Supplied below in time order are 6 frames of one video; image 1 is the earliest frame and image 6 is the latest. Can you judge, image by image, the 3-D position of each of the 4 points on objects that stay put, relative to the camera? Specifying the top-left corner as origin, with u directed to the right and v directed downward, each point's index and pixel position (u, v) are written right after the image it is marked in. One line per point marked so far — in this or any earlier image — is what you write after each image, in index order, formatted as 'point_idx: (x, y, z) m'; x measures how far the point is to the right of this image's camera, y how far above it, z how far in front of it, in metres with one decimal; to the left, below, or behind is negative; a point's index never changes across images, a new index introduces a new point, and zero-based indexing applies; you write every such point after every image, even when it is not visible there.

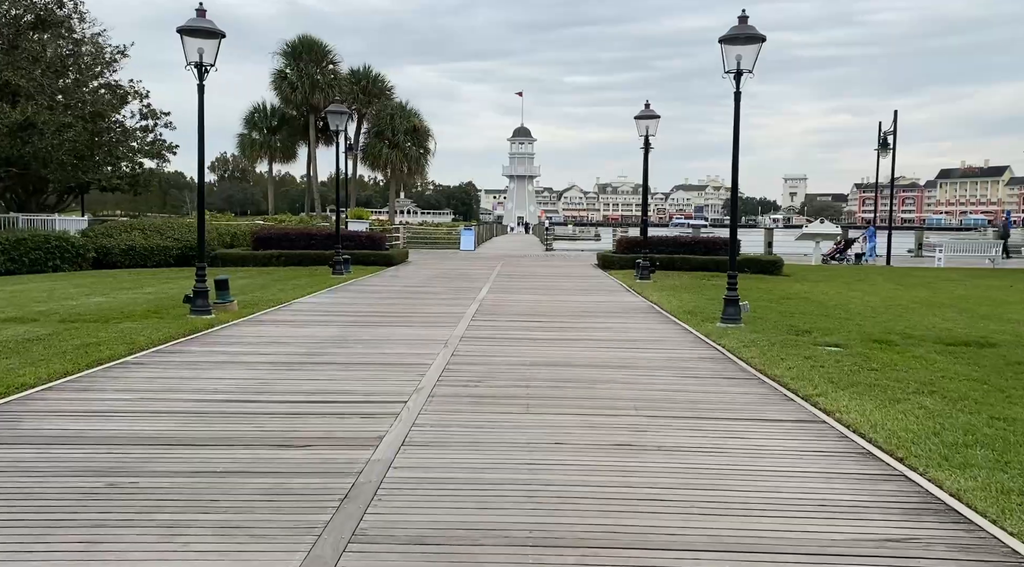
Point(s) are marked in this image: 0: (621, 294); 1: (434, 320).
0: (+2.3, -0.2, +16.6) m
1: (-1.2, -0.6, +12.2) m
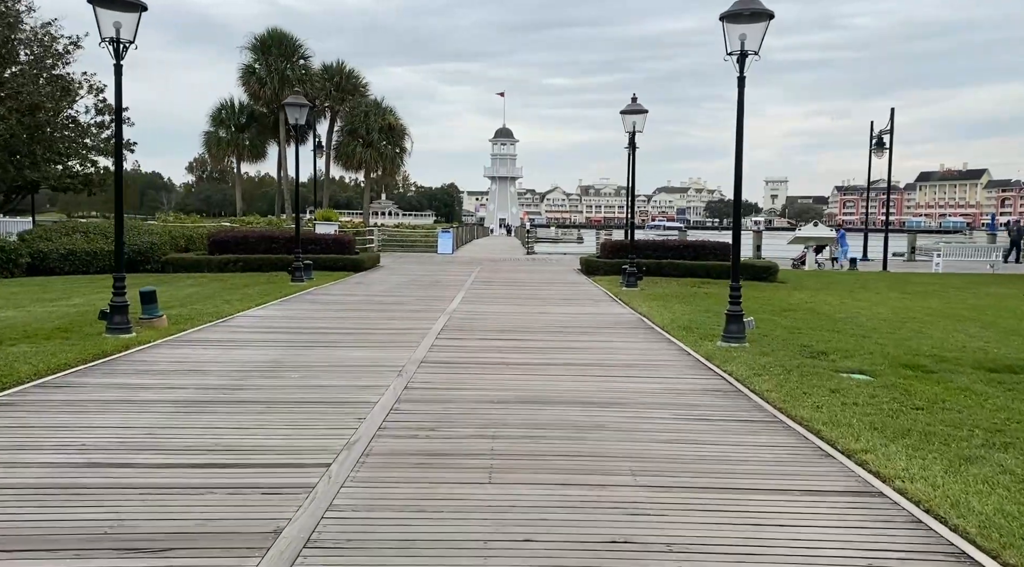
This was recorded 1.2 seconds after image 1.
0: (+1.8, -0.4, +15.1) m
1: (-1.5, -0.7, +10.7) m
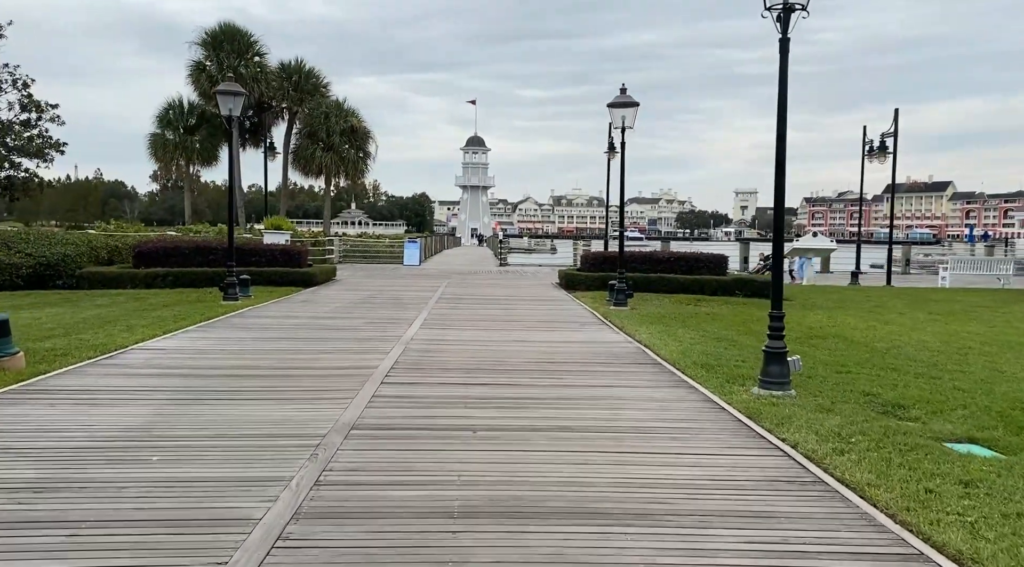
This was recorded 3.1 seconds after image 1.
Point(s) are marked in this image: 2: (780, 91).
0: (+1.3, -0.7, +12.6) m
1: (-1.9, -1.0, +8.1) m
2: (+2.6, +1.9, +7.6) m
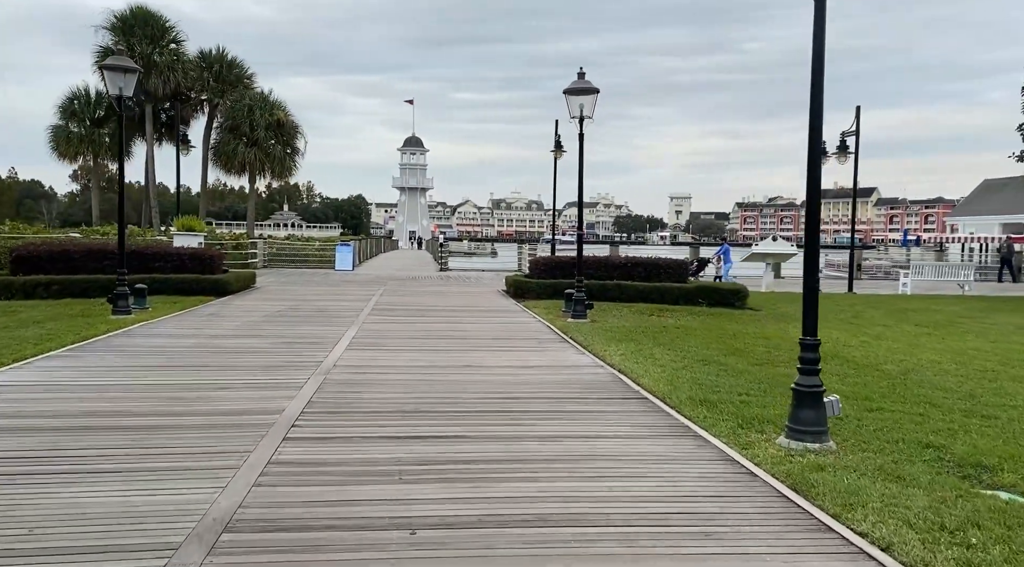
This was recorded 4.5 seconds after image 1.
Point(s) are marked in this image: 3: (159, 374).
0: (+0.6, -0.9, +10.7) m
1: (-2.2, -1.1, +5.9) m
2: (+2.2, +1.7, +5.8) m
3: (-3.8, -1.0, +8.4) m
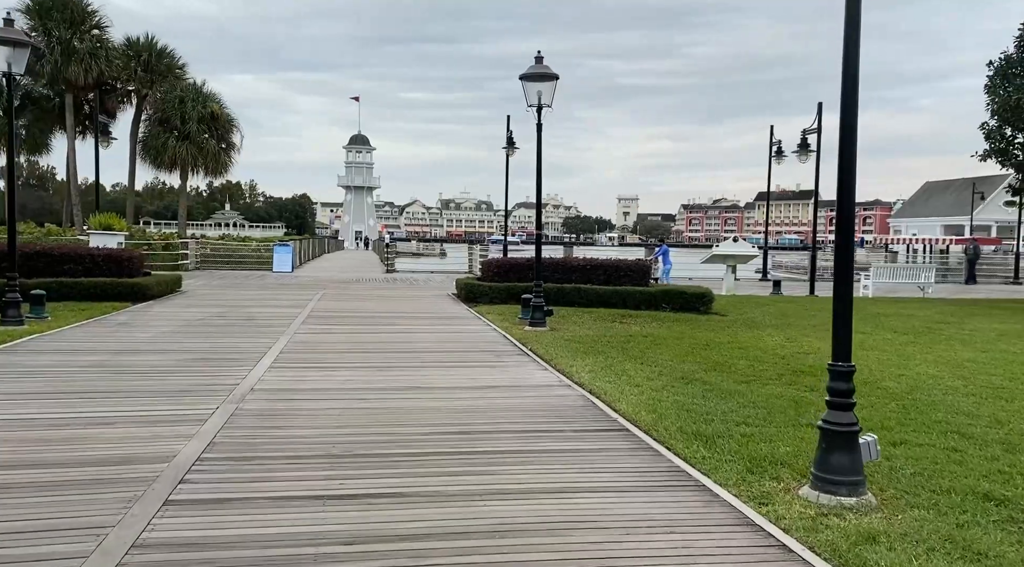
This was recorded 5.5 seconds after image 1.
0: (0.0, -1.0, +9.4) m
1: (-2.5, -1.2, +4.4) m
2: (+1.9, +1.7, +4.6) m
3: (-4.2, -1.1, +6.8) m
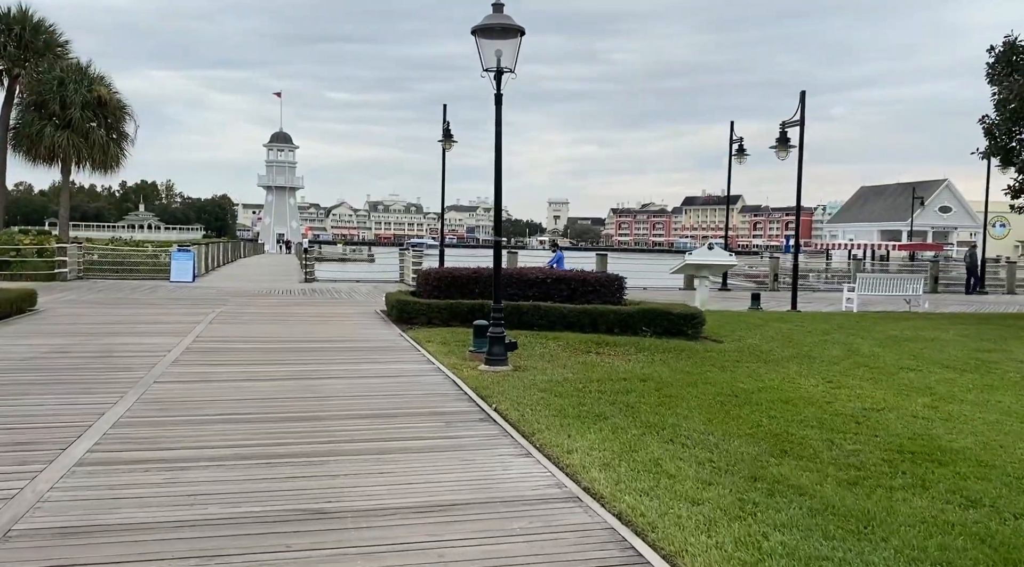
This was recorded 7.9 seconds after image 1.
0: (-0.3, -1.2, +6.1) m
1: (-2.3, -1.5, +0.9) m
2: (+2.1, +1.4, +1.4) m
3: (-4.2, -1.3, +3.1) m
